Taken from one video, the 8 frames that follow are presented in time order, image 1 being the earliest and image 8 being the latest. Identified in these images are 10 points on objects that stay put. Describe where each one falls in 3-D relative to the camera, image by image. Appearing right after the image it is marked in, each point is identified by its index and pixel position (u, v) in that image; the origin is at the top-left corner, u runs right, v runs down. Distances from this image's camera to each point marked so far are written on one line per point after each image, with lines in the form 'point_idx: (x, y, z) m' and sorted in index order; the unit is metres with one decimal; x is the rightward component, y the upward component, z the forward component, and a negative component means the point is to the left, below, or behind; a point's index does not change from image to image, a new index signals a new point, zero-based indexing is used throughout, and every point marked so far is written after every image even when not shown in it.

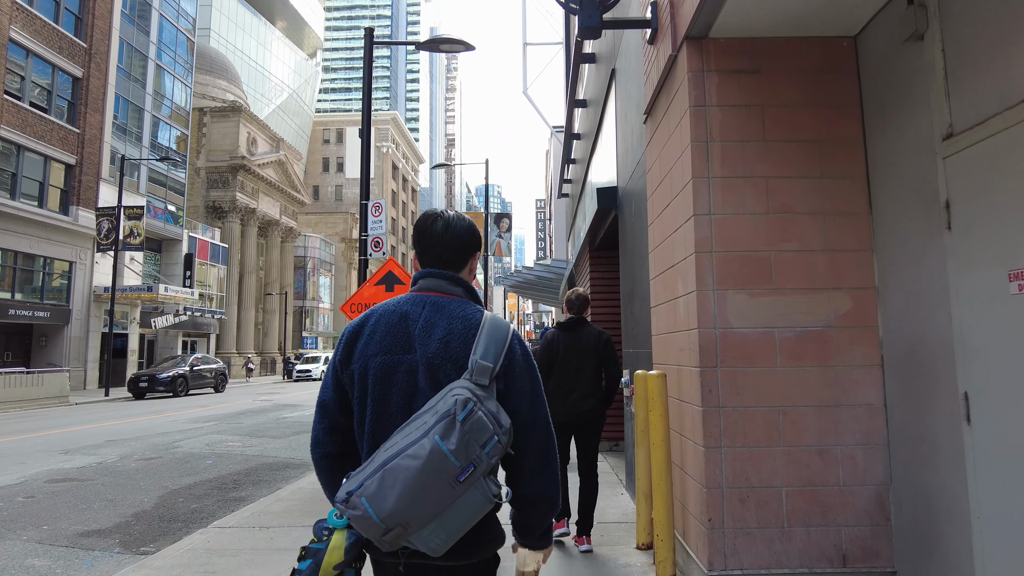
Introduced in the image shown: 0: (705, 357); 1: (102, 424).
0: (+0.9, -0.3, +2.8) m
1: (-8.2, -2.7, +12.3) m
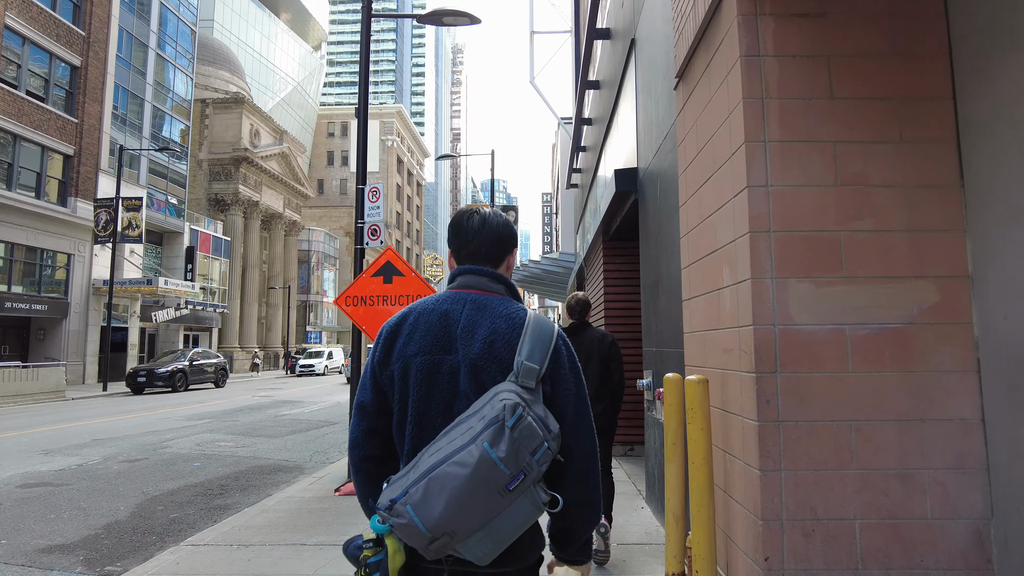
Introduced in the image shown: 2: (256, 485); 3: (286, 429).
0: (+0.9, -0.3, +2.3) m
1: (-8.1, -2.6, +11.8) m
2: (-2.6, -2.0, +6.3) m
3: (-3.8, -2.4, +10.3) m
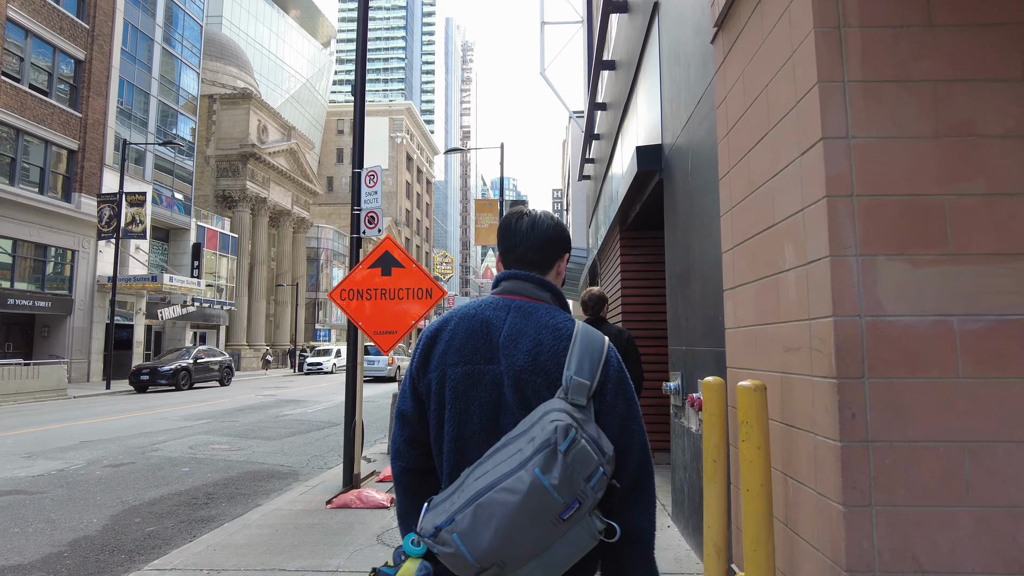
0: (+0.9, -0.2, +1.8) m
1: (-7.9, -2.5, +11.5) m
2: (-2.5, -2.0, +5.9) m
3: (-3.6, -2.3, +9.9) m
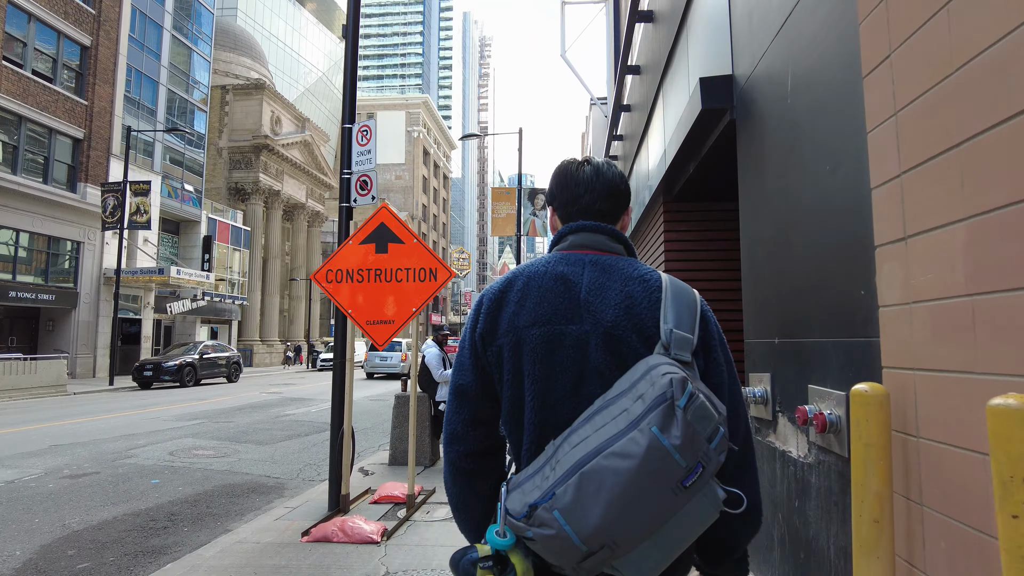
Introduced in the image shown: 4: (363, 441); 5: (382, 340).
0: (+1.0, -0.1, +0.7) m
1: (-7.5, -2.3, +10.7) m
2: (-2.4, -1.8, +4.9) m
3: (-3.3, -2.1, +9.0) m
4: (-2.1, -2.1, +8.5) m
5: (-1.0, -0.4, +4.5) m
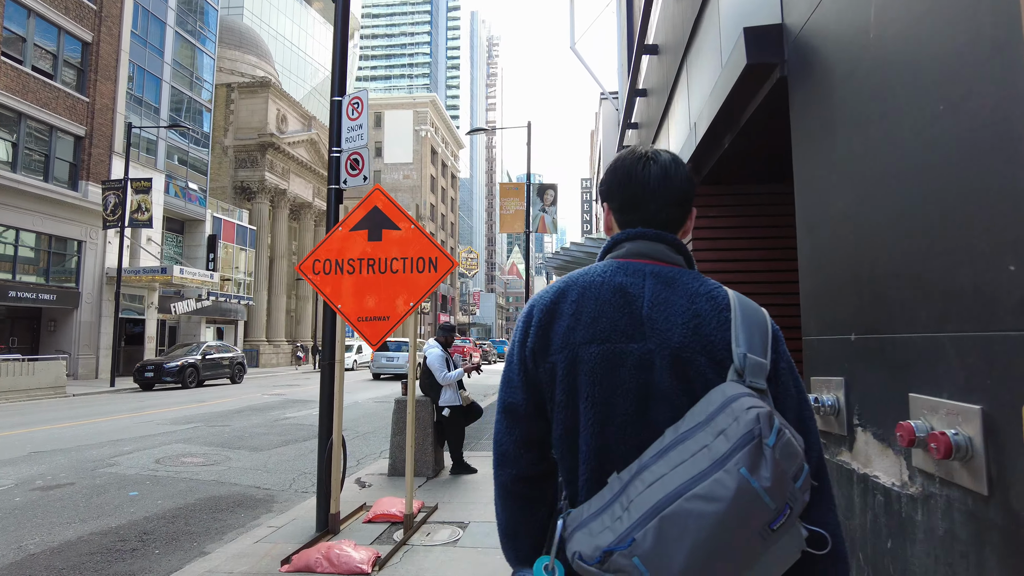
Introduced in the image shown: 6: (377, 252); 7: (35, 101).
0: (+1.0, 0.0, +0.2) m
1: (-7.4, -2.3, +10.3) m
2: (-2.3, -1.8, +4.4) m
3: (-3.2, -2.1, +8.5) m
4: (-1.9, -2.1, +8.0) m
5: (-0.9, -0.3, +4.0) m
6: (-0.9, +0.2, +4.1) m
7: (-14.4, +5.7, +18.7) m
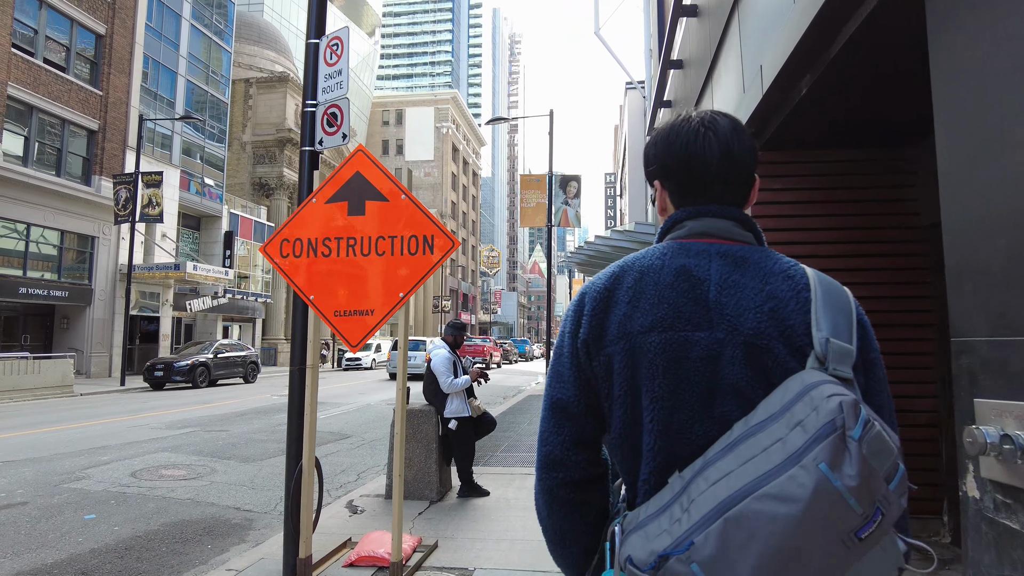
0: (+1.0, 0.0, -0.7) m
1: (-7.1, -2.2, +9.7) m
2: (-2.2, -1.7, +3.7) m
3: (-3.0, -2.0, +7.7) m
4: (-1.7, -2.0, +7.3) m
5: (-0.8, -0.3, +3.2) m
6: (-0.8, +0.3, +3.3) m
7: (-13.8, +5.8, +18.3) m
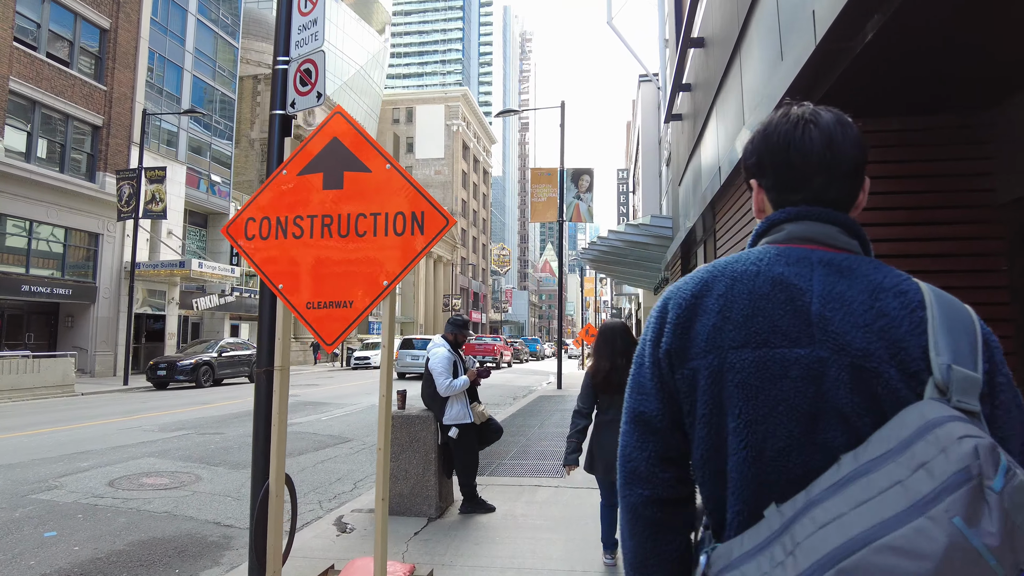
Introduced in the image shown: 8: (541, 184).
0: (+0.9, +0.1, -1.3) m
1: (-6.9, -2.1, +9.3) m
2: (-2.1, -1.6, +3.2) m
3: (-2.9, -1.9, +7.3) m
4: (-1.6, -2.0, +6.8) m
5: (-0.8, -0.2, +2.7) m
6: (-0.8, +0.4, +2.8) m
7: (-13.5, +5.8, +18.0) m
8: (+0.8, +2.8, +16.6) m
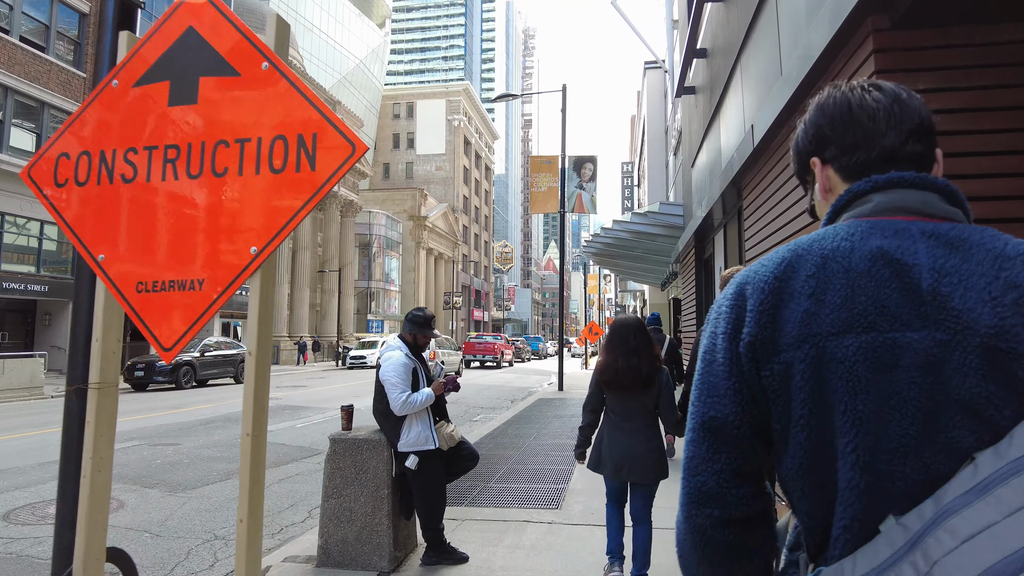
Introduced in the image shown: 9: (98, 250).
0: (+0.8, +0.2, -2.3) m
1: (-7.0, -2.0, +8.3) m
2: (-2.3, -1.6, +2.2) m
3: (-3.0, -1.8, +6.3) m
4: (-1.7, -1.9, +5.8) m
5: (-0.9, -0.1, +1.7) m
6: (-0.9, +0.5, +1.8) m
7: (-13.6, +6.0, +17.1) m
8: (+0.7, +2.9, +15.6) m
9: (-1.2, +0.1, +1.8) m
